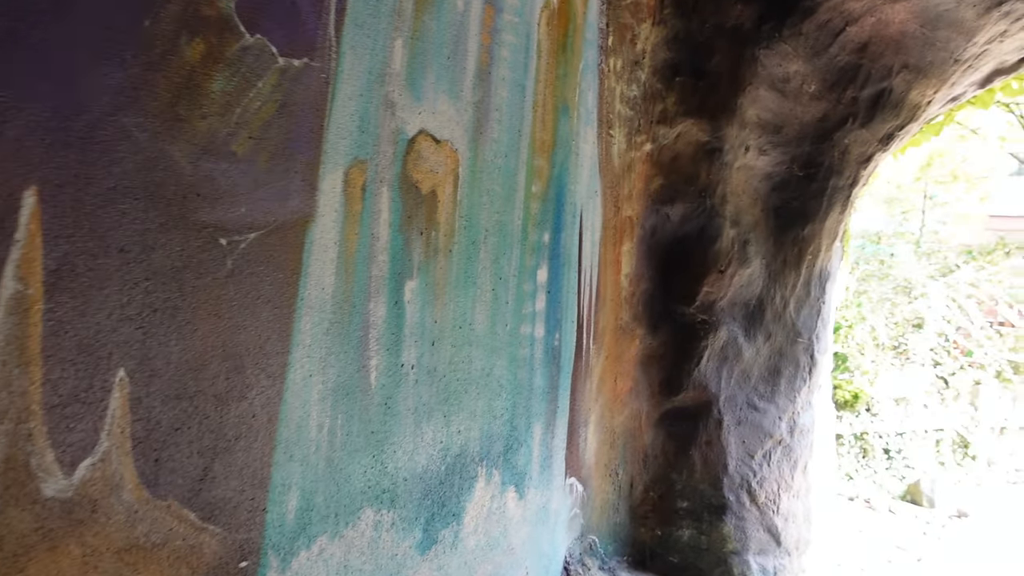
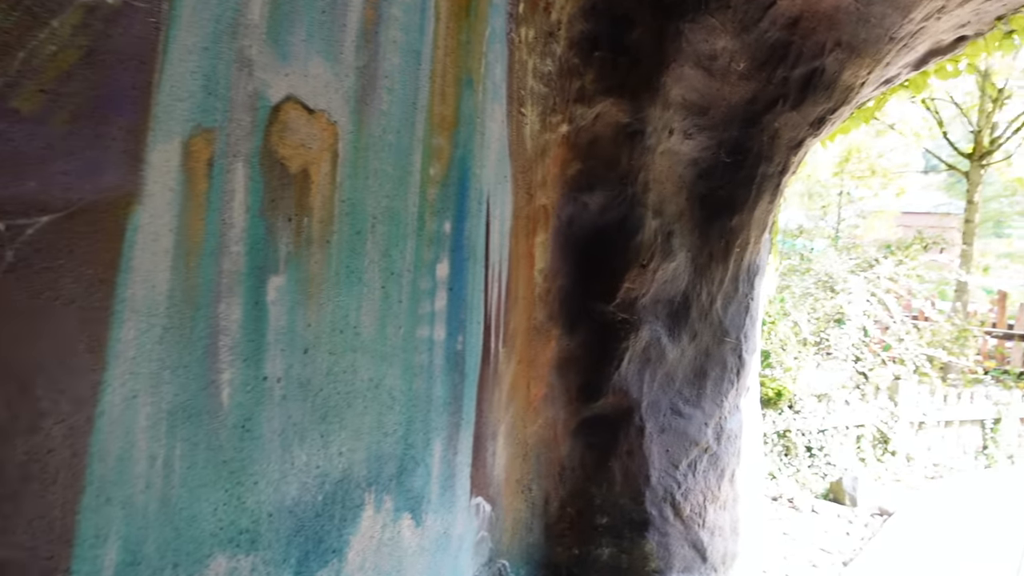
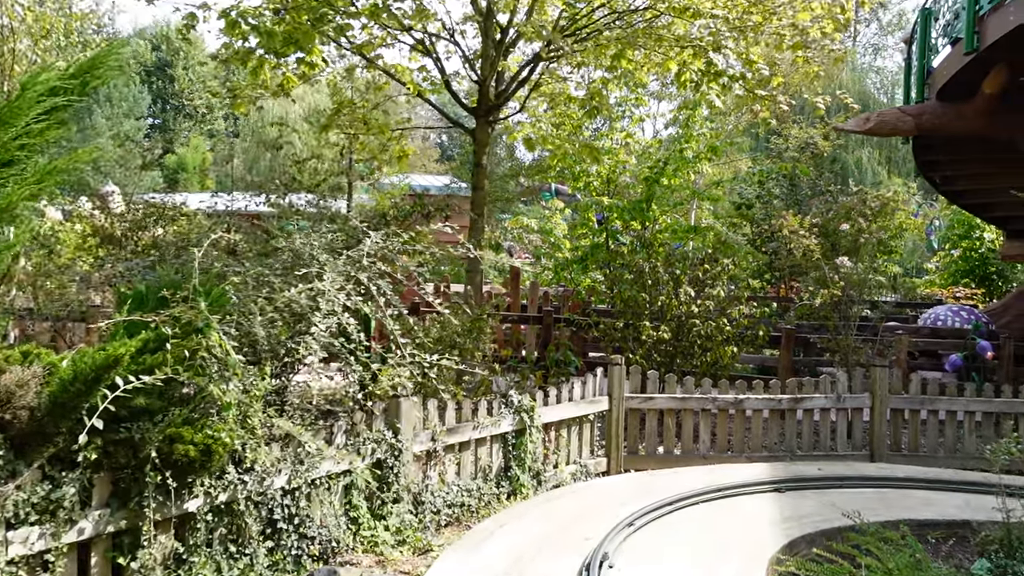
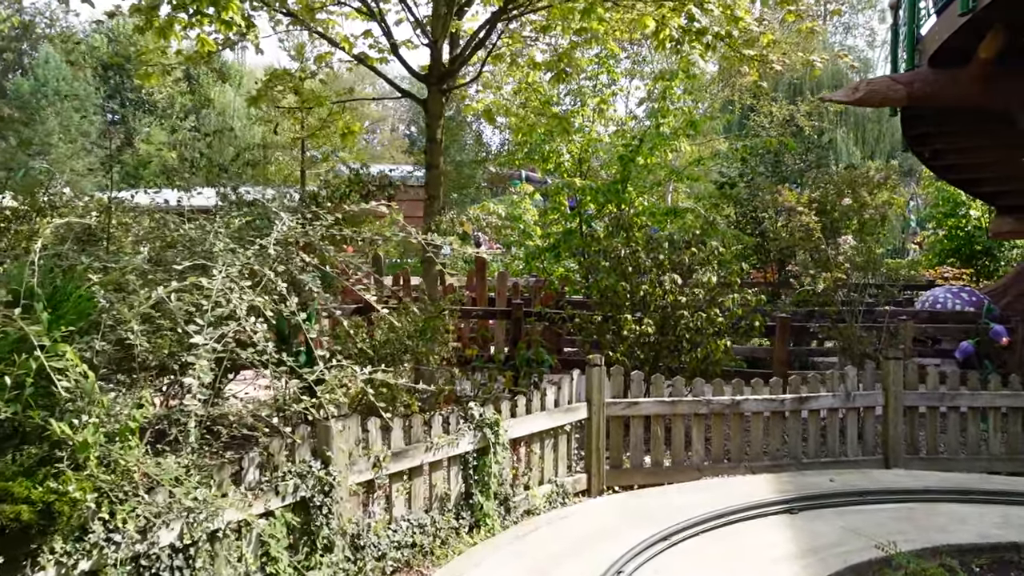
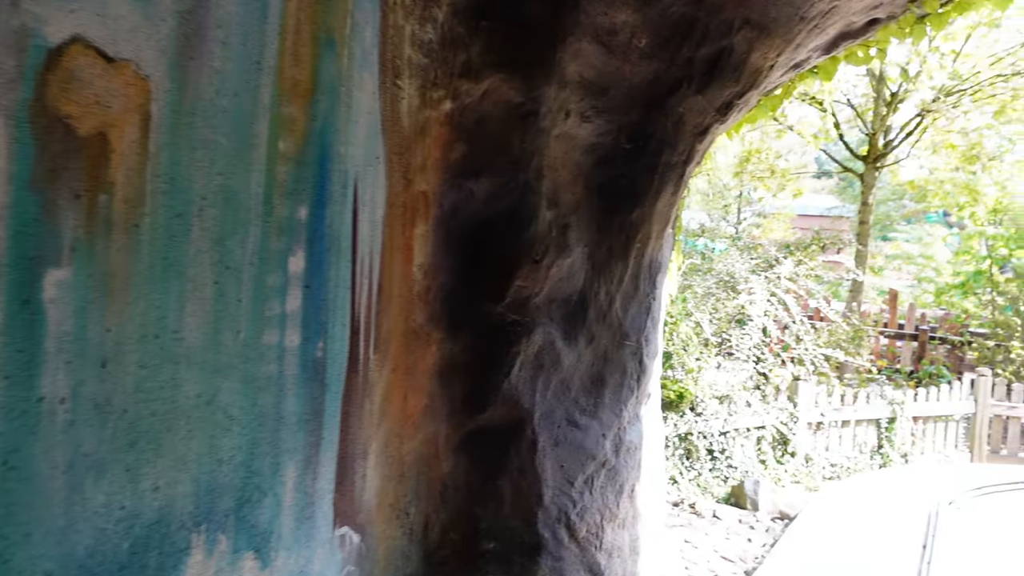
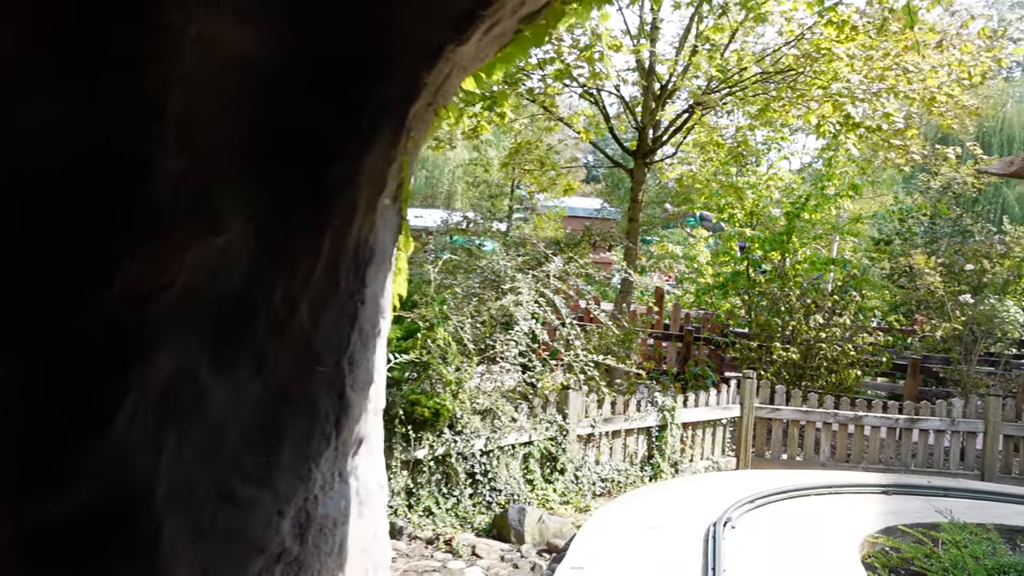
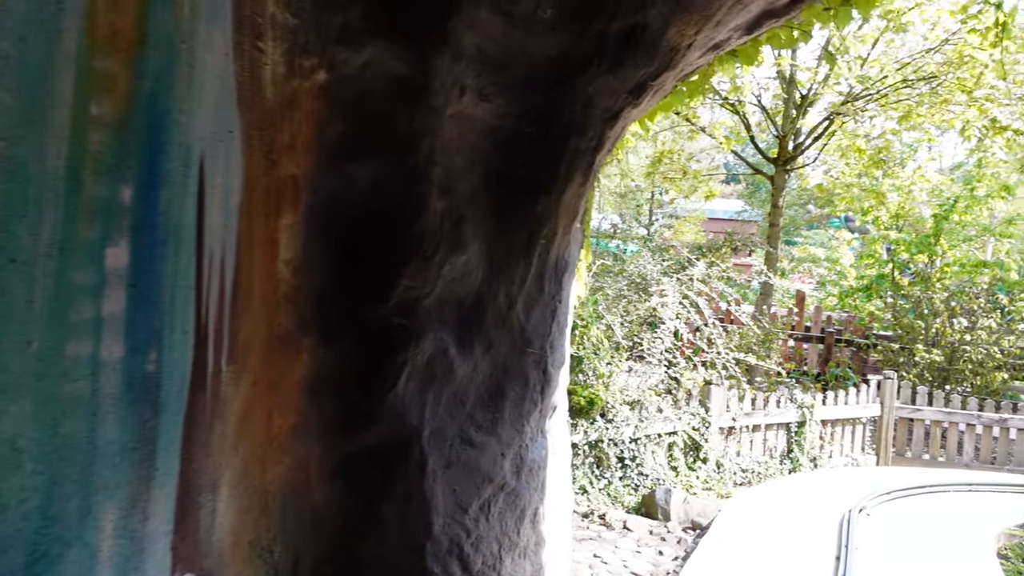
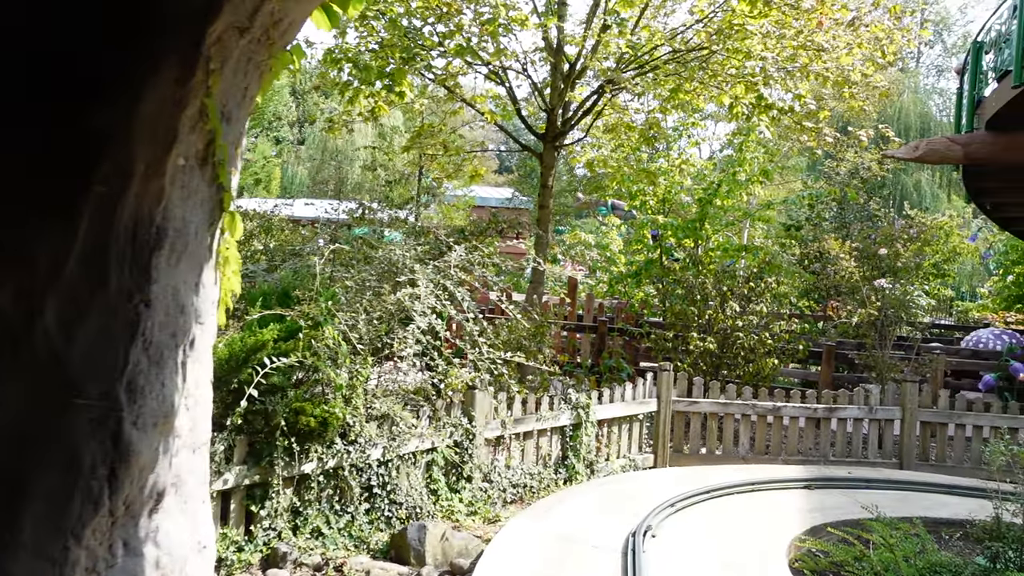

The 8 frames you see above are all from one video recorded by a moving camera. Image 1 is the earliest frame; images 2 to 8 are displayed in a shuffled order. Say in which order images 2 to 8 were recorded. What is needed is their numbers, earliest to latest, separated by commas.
2, 5, 7, 6, 8, 3, 4
